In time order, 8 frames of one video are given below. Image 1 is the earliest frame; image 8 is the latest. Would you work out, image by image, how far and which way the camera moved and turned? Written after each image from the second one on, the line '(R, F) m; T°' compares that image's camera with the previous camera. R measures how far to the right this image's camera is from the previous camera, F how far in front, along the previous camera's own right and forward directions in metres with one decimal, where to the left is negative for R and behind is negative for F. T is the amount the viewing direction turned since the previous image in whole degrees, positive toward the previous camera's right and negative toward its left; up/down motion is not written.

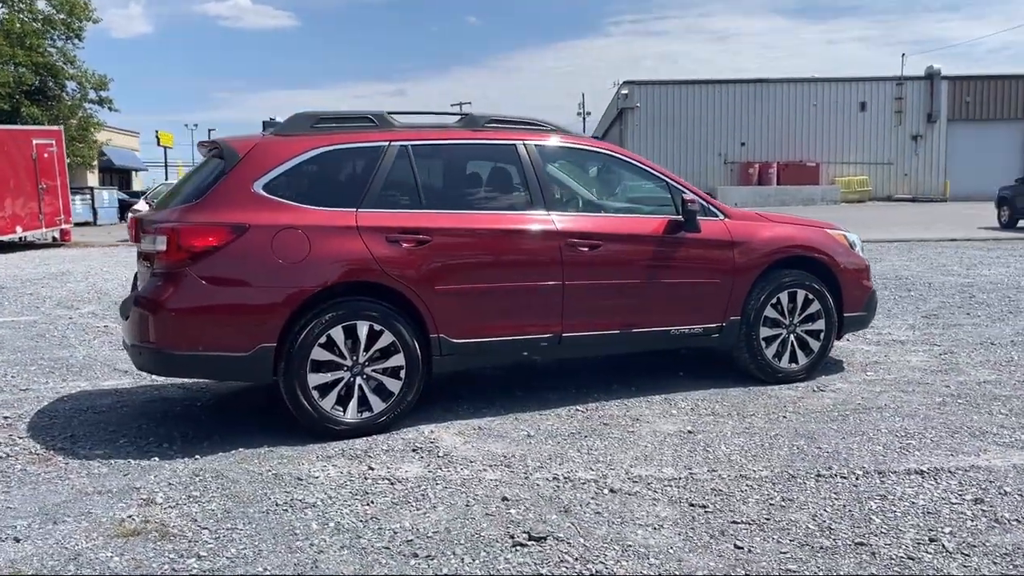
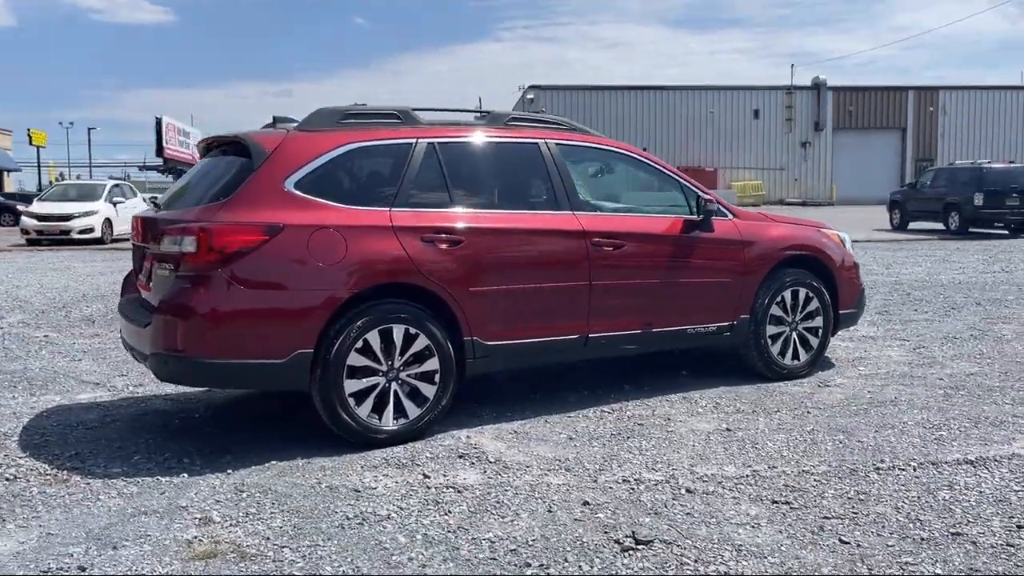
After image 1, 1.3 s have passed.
(-0.9, +0.2) m; +7°
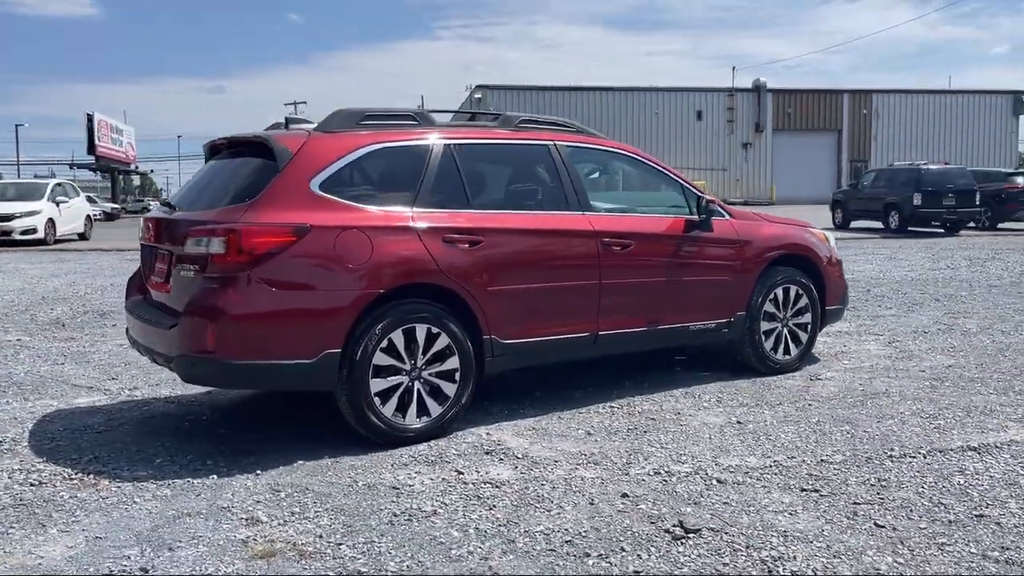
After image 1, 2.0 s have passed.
(-0.5, -0.1) m; +4°
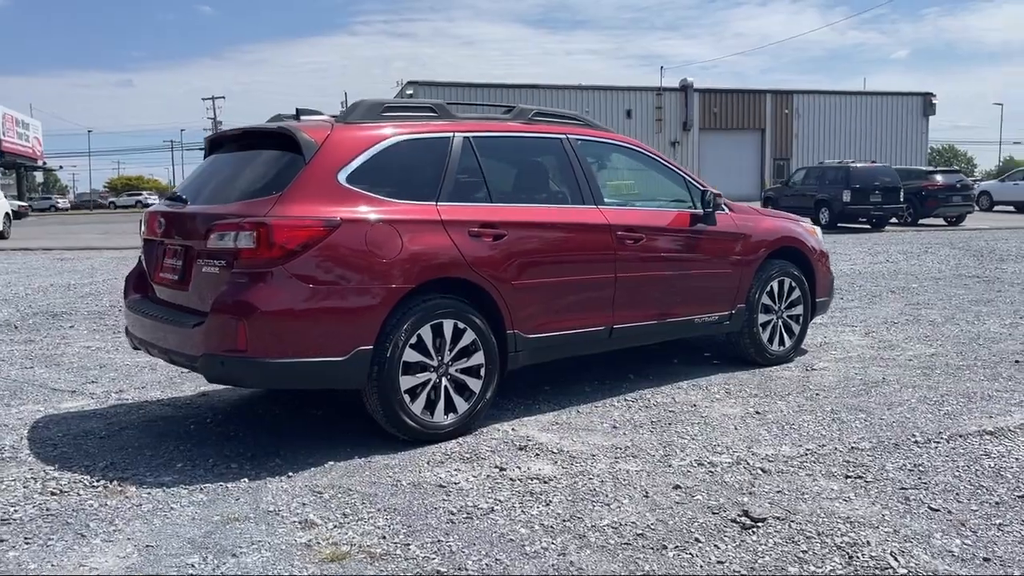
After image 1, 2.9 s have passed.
(-0.6, +0.1) m; +5°
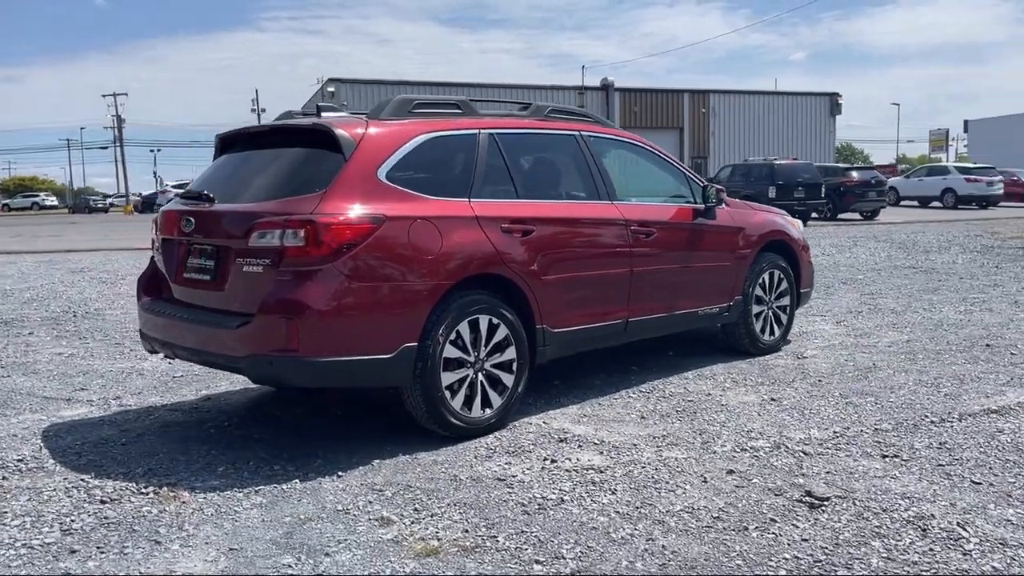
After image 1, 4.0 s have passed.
(-0.7, 0.0) m; +5°
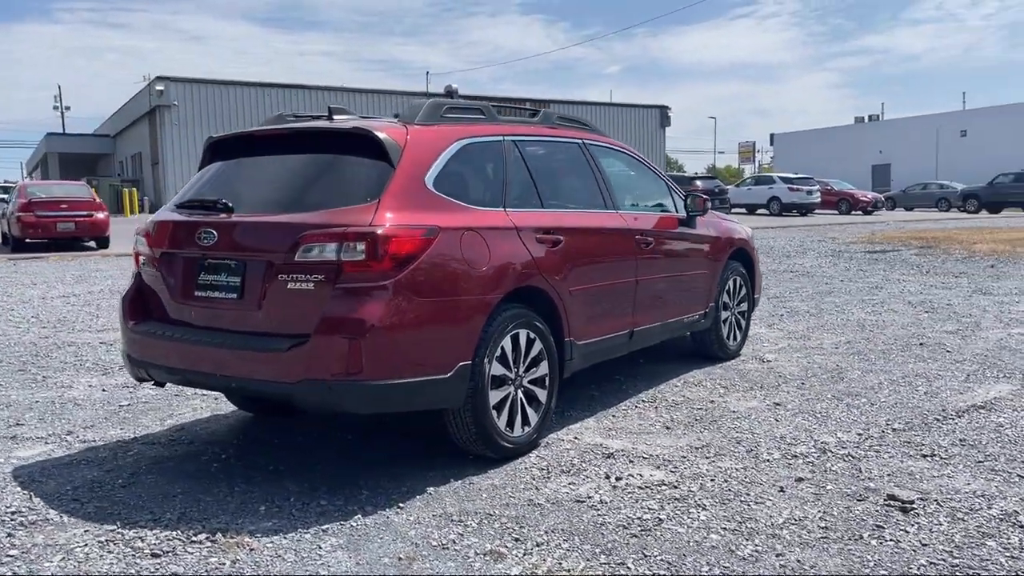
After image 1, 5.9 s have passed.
(-1.2, +0.3) m; +11°
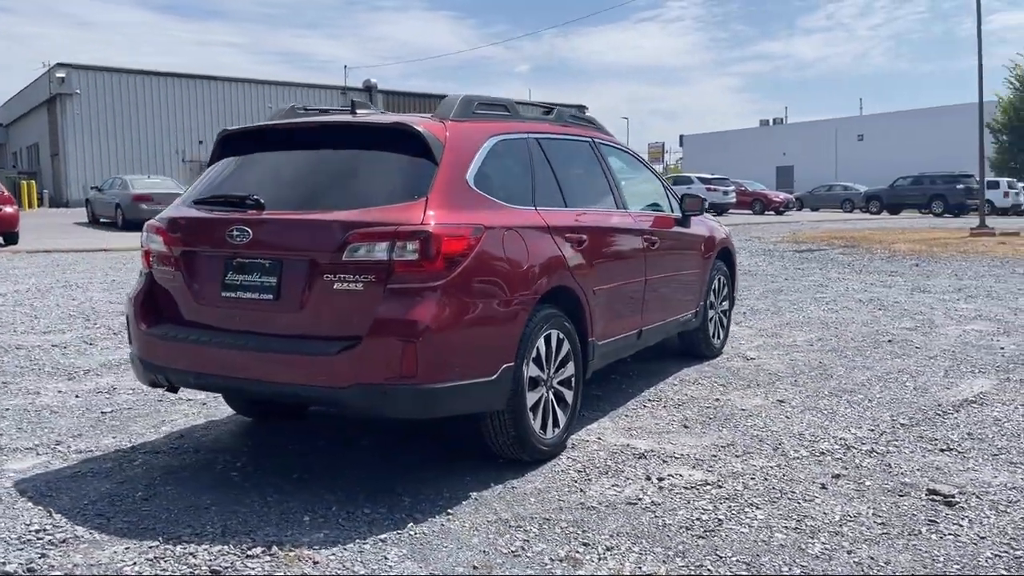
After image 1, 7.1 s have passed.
(-0.7, +0.1) m; +6°
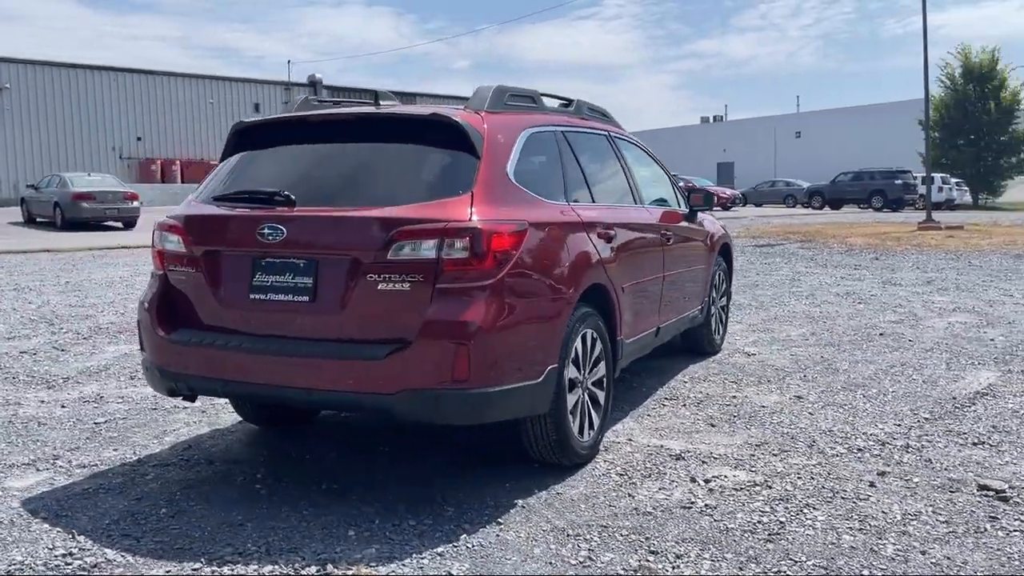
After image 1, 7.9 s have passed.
(-0.5, +0.2) m; +4°
